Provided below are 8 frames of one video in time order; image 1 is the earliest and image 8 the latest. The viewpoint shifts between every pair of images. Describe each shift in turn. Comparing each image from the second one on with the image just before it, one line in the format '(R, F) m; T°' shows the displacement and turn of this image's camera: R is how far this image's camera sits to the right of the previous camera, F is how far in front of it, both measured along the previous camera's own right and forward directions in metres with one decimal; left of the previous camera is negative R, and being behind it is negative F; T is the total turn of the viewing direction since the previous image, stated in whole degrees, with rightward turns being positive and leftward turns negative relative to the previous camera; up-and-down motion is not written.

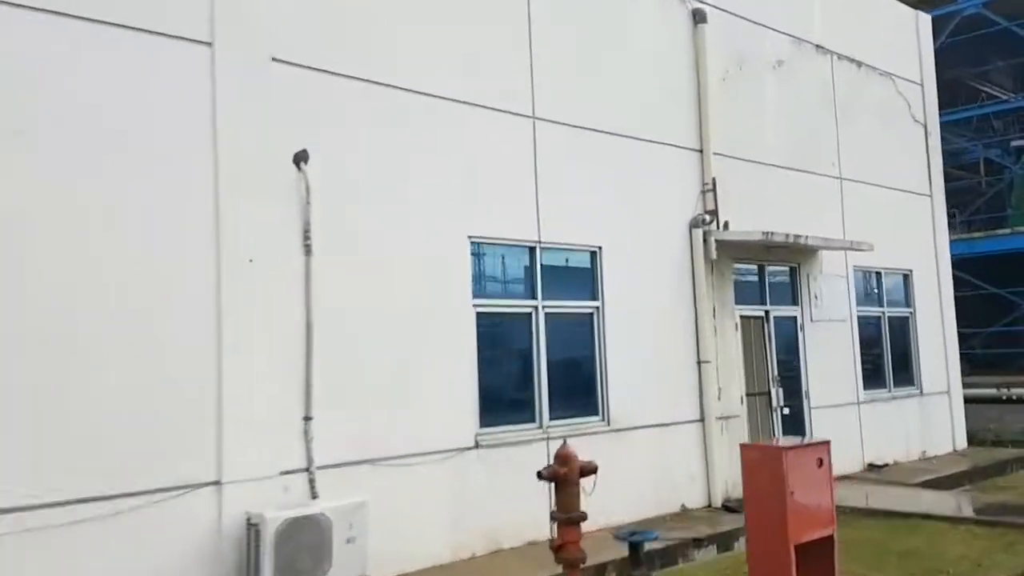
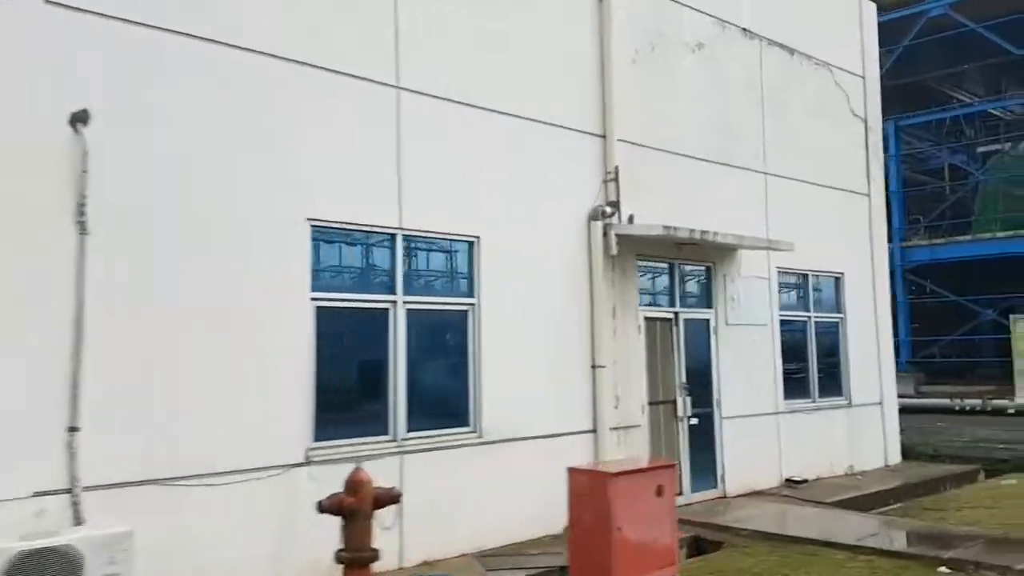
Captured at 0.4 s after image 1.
(+0.9, +0.7) m; +1°
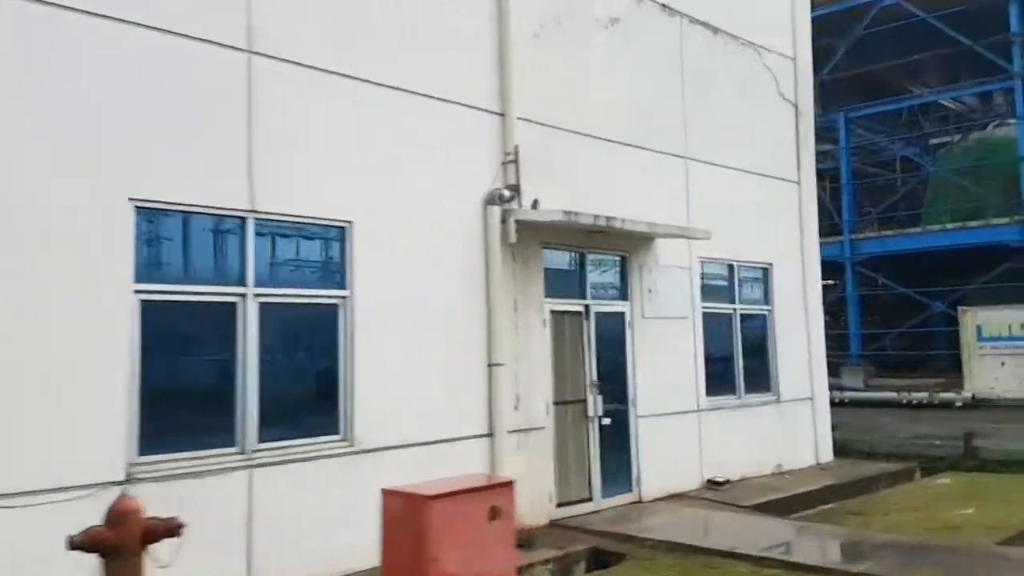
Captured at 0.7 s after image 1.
(+0.6, +0.6) m; +2°
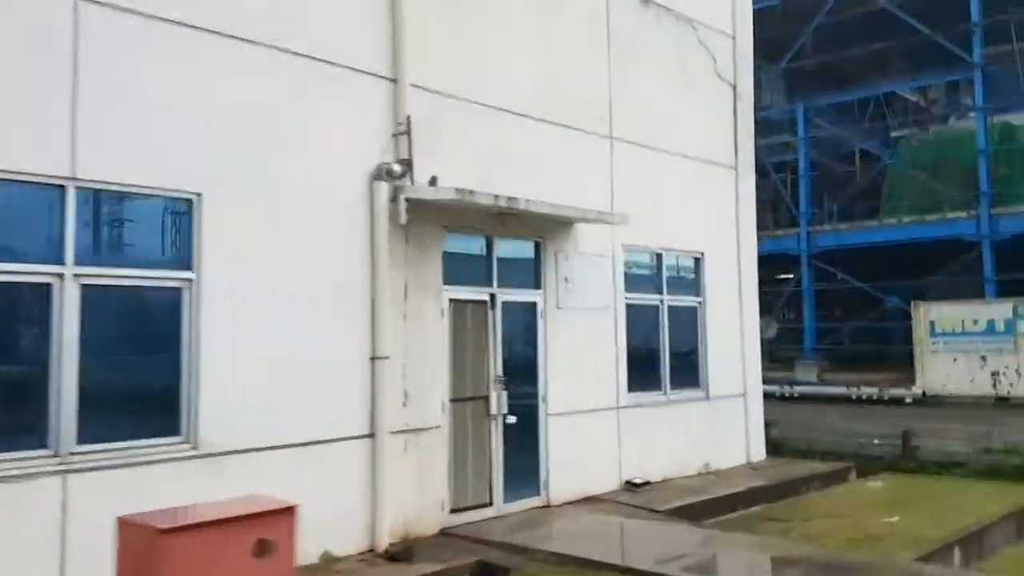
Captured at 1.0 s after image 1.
(+0.6, +0.6) m; +2°
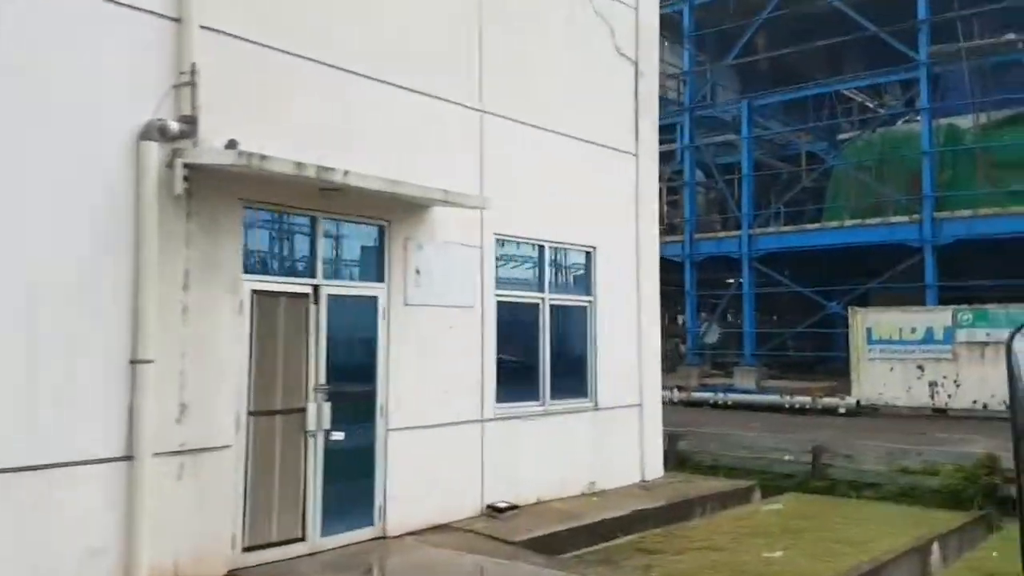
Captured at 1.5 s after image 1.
(+1.0, +1.1) m; +2°
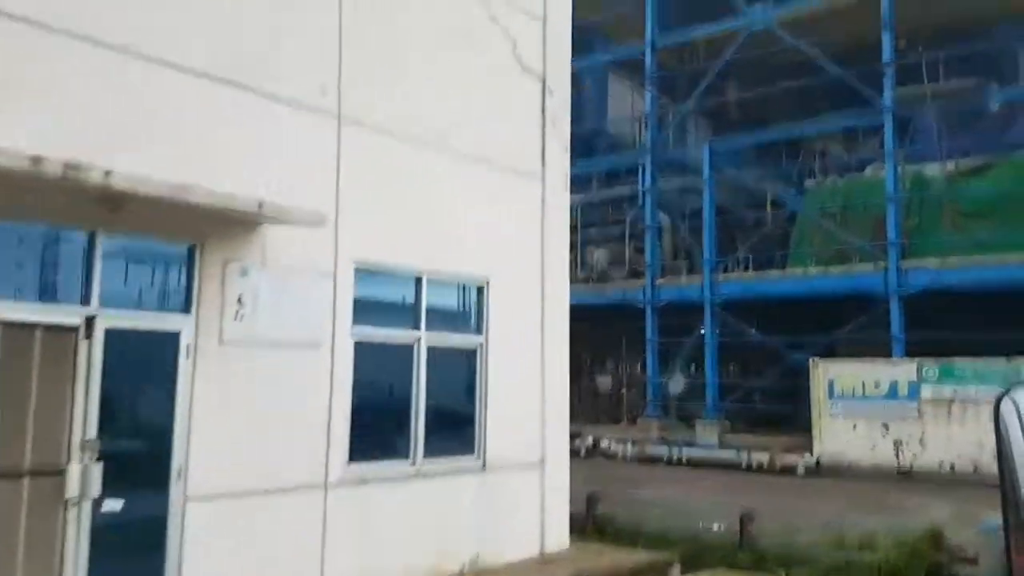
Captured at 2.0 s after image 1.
(+0.9, +1.1) m; +1°
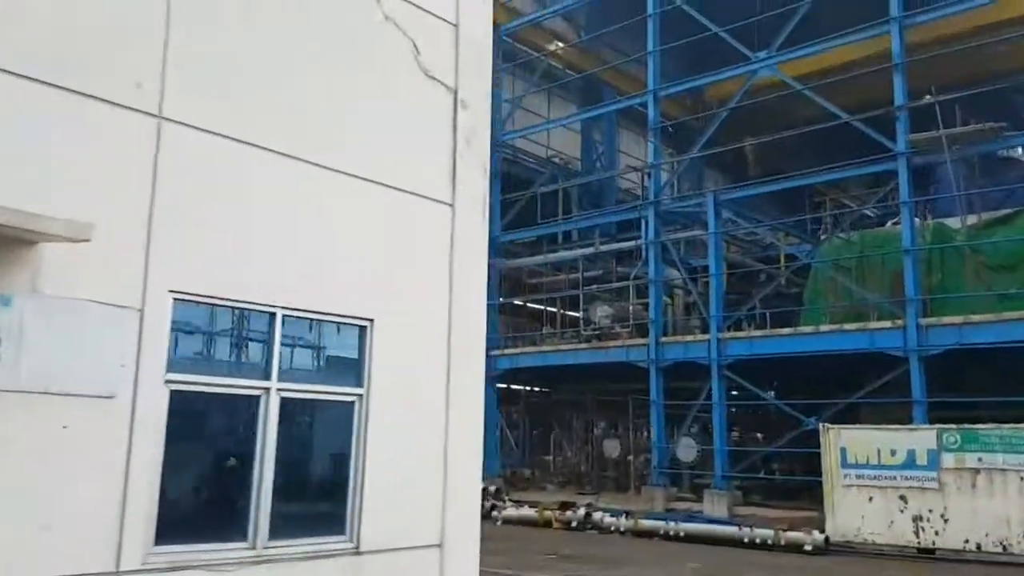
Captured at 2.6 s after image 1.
(+1.1, +1.3) m; -2°
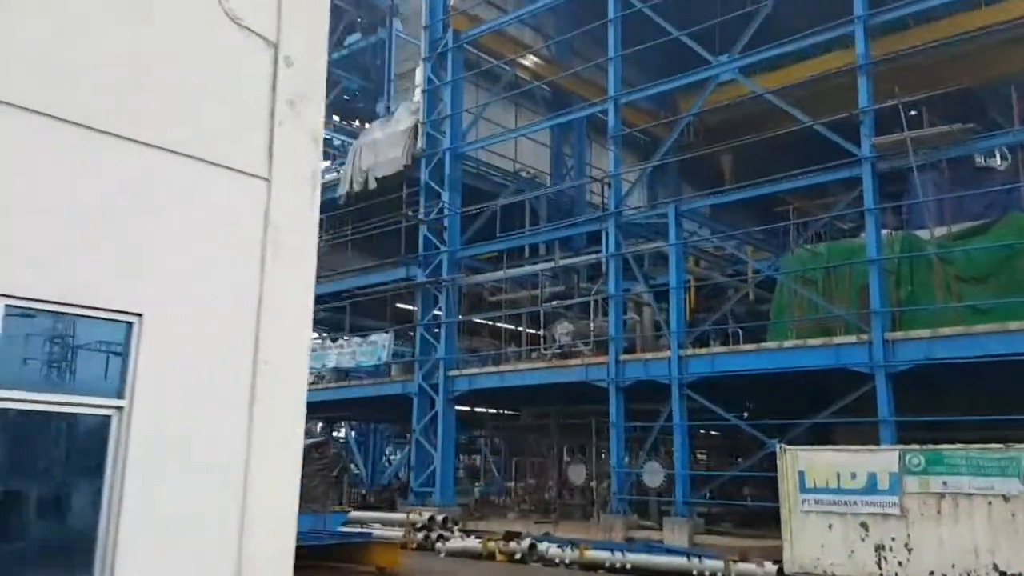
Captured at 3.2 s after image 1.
(+1.2, +1.1) m; 0°
